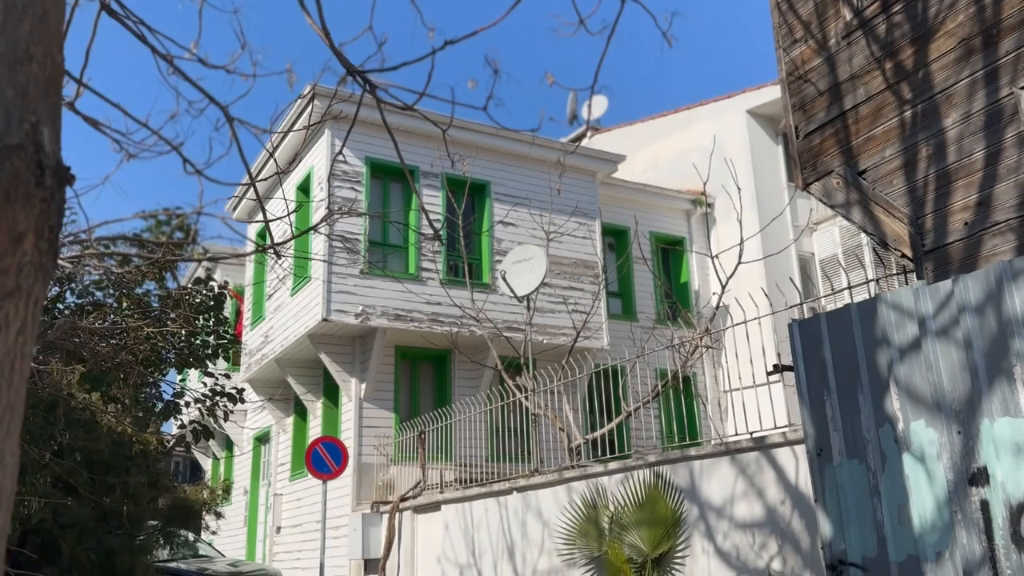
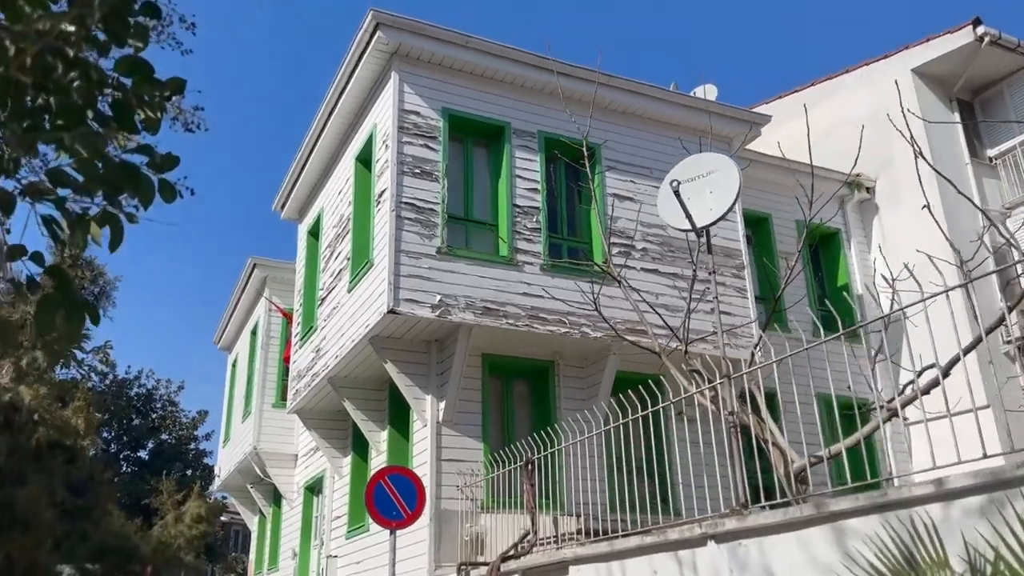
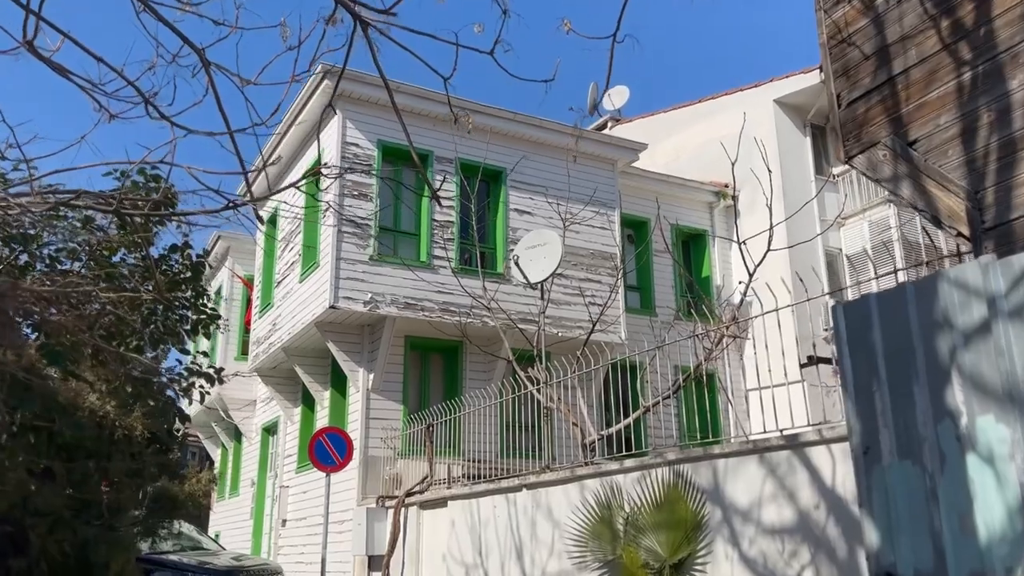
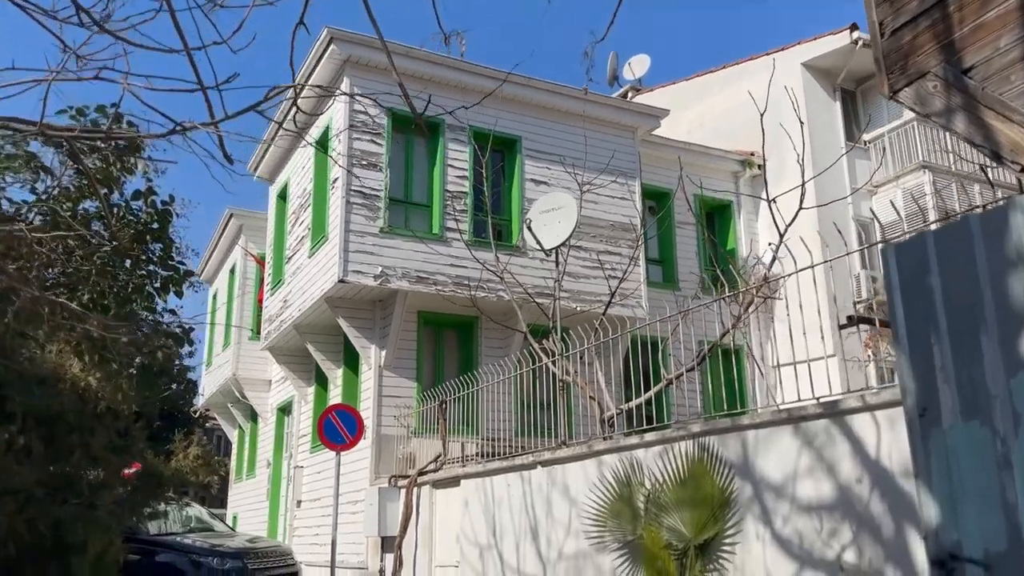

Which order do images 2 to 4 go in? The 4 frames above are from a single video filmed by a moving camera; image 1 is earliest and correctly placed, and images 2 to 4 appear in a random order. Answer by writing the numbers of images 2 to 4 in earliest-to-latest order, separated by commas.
3, 4, 2
